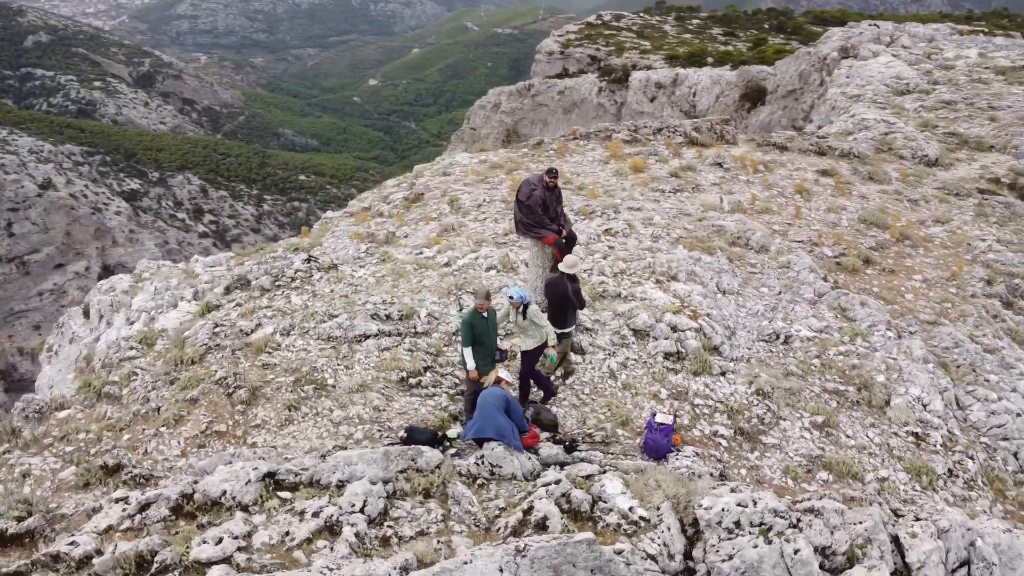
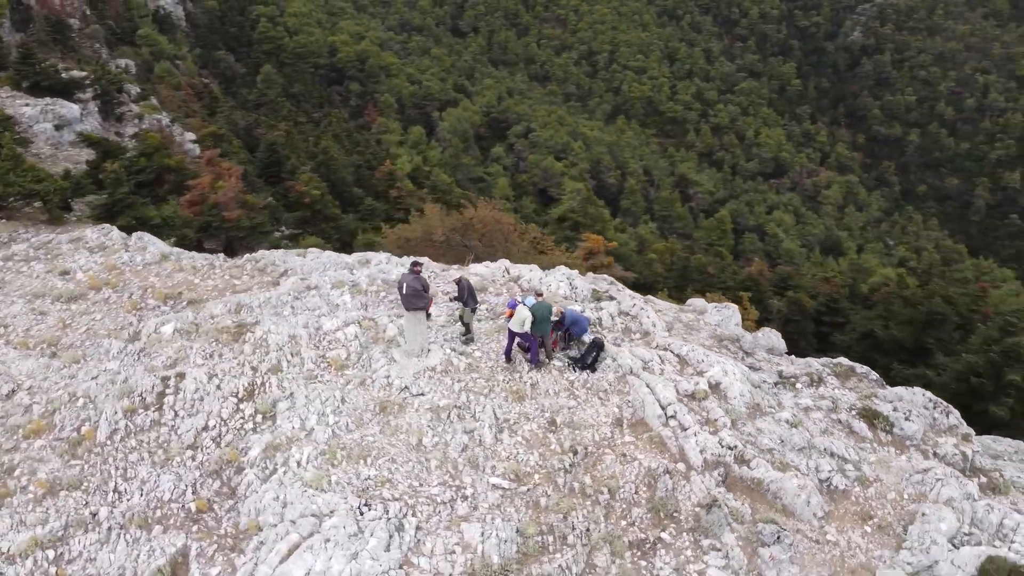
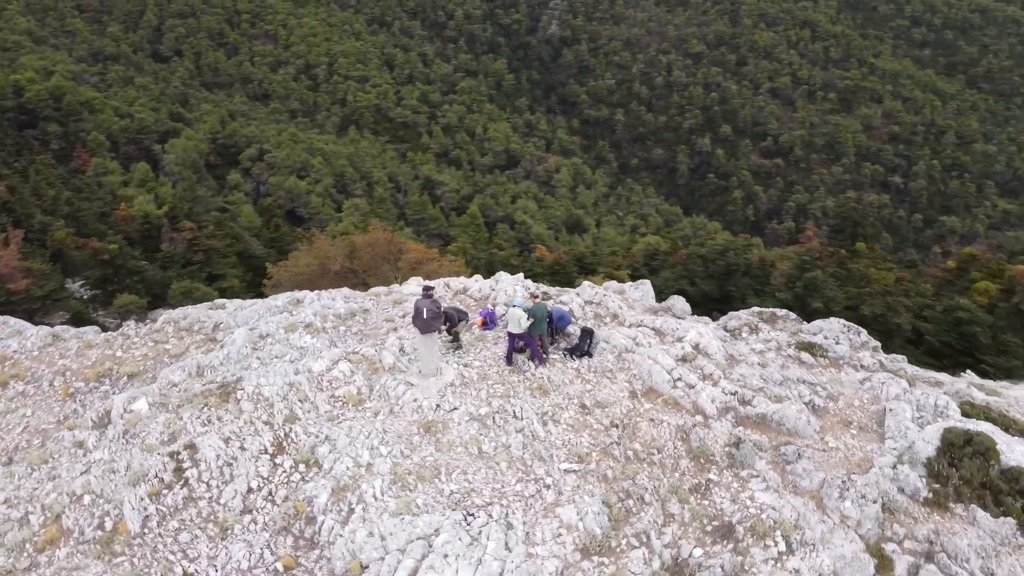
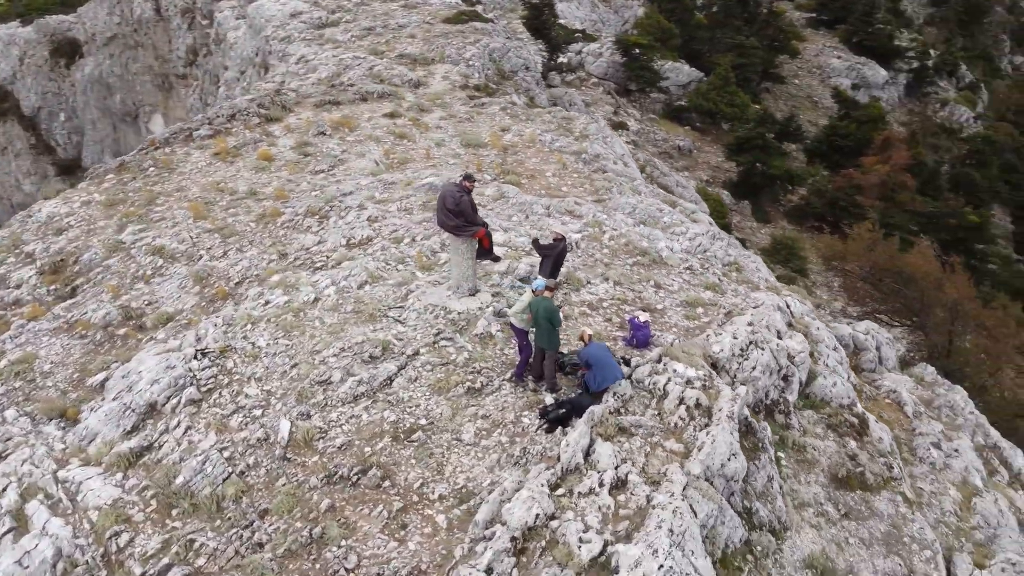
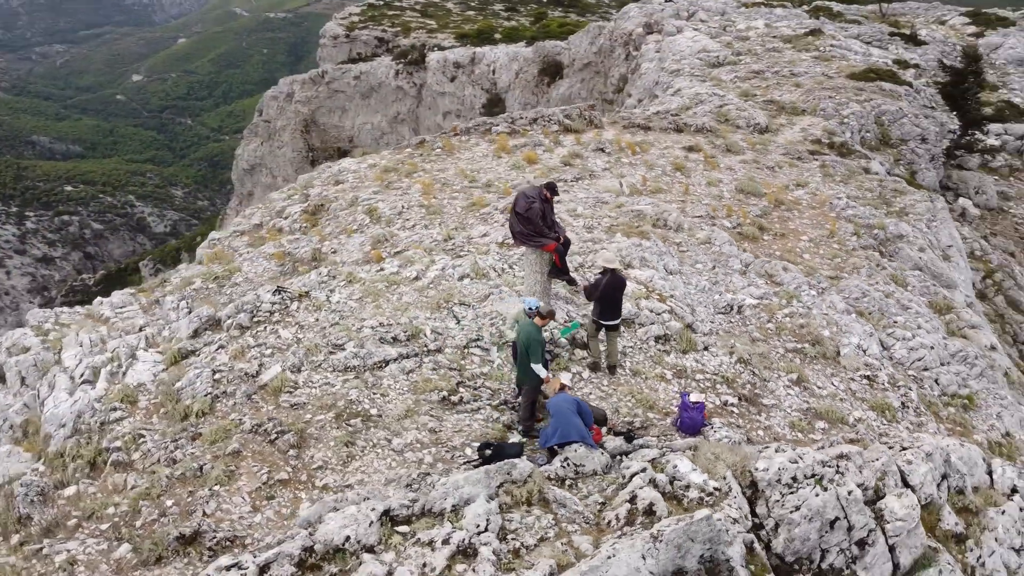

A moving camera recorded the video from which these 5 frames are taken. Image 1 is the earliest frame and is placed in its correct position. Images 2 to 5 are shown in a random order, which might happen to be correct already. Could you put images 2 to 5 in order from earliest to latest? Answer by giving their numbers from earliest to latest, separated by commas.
5, 4, 2, 3
